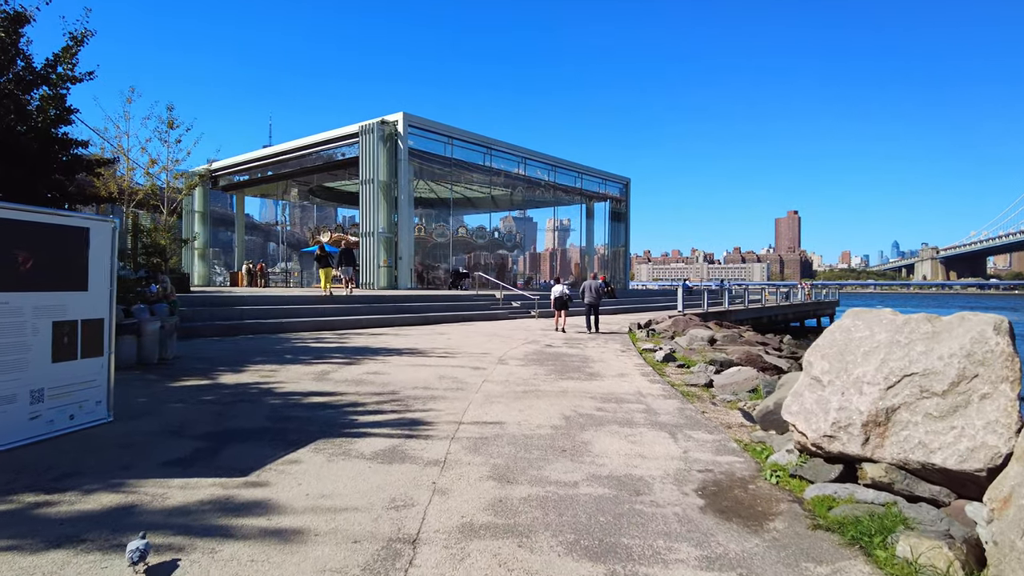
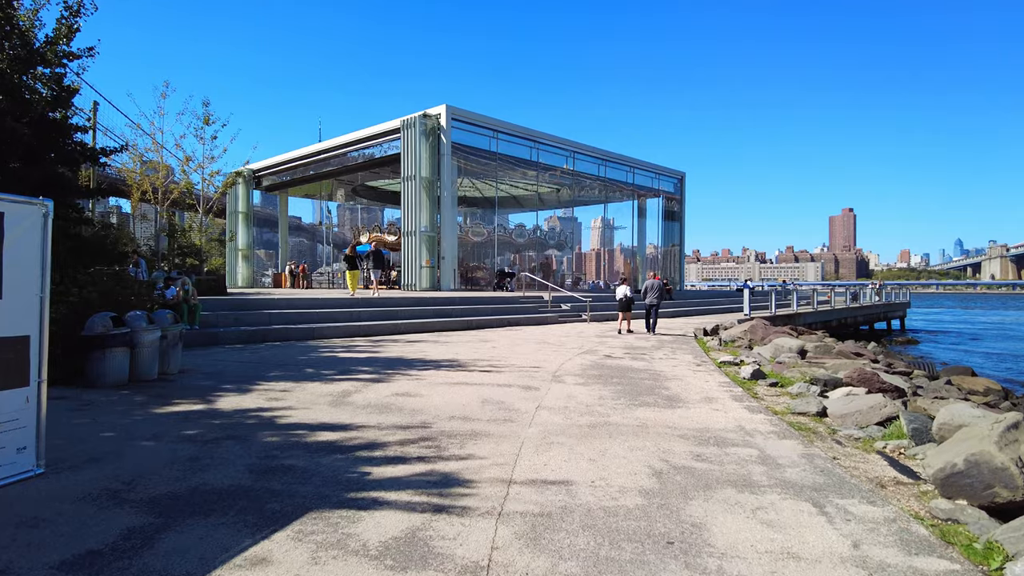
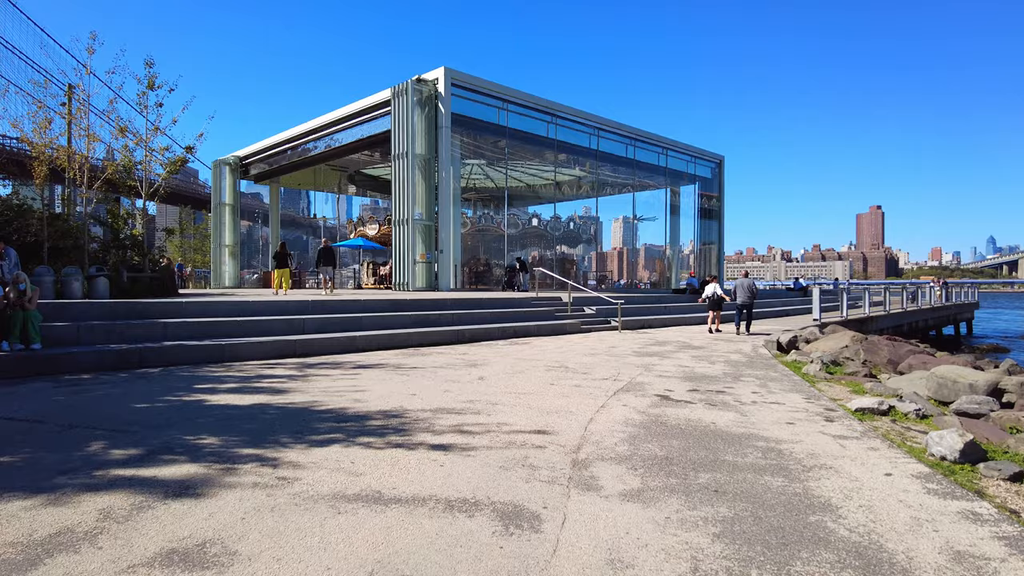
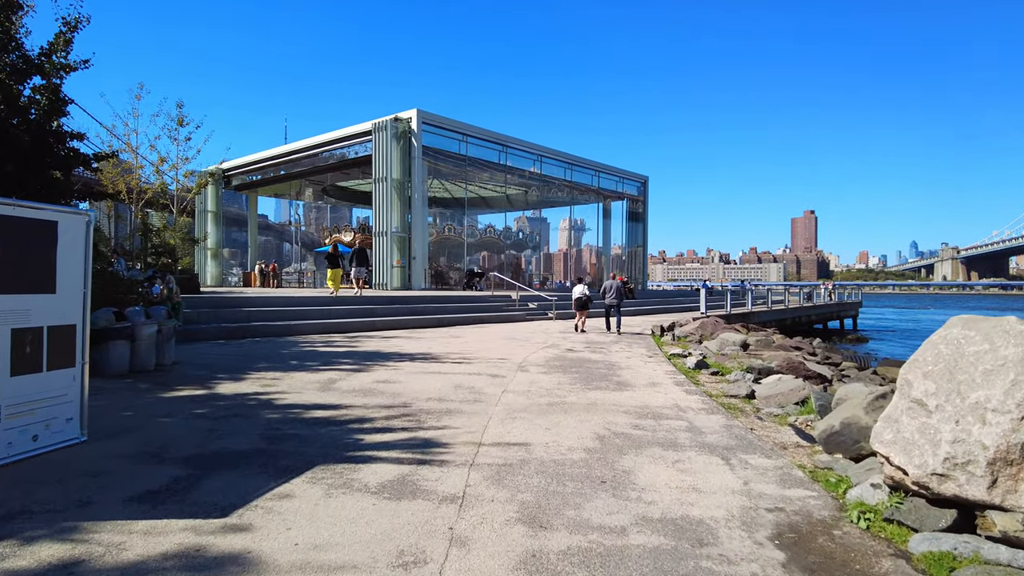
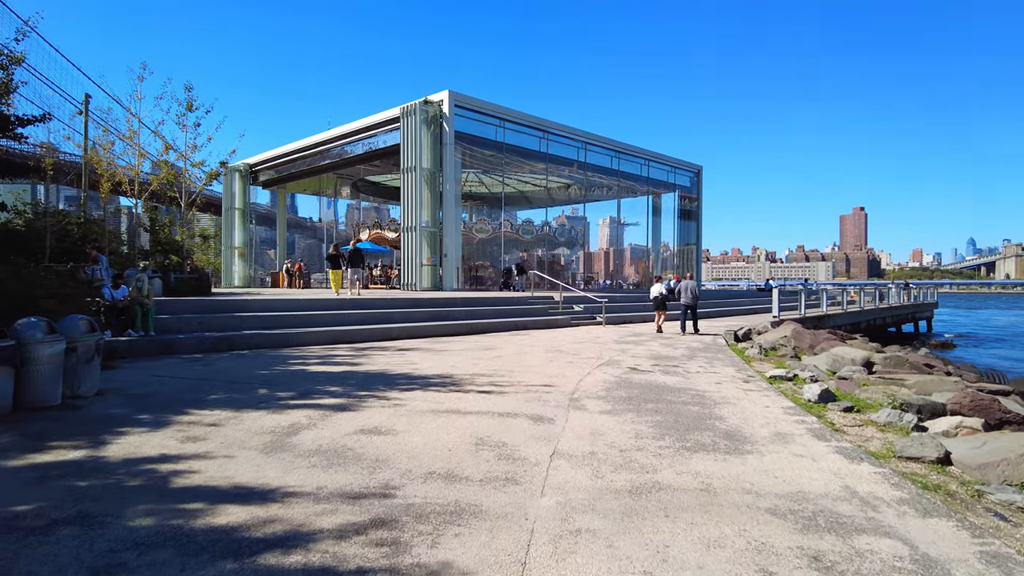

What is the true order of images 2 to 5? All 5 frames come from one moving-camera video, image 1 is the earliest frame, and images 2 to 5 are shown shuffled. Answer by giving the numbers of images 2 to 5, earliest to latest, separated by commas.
4, 2, 5, 3
